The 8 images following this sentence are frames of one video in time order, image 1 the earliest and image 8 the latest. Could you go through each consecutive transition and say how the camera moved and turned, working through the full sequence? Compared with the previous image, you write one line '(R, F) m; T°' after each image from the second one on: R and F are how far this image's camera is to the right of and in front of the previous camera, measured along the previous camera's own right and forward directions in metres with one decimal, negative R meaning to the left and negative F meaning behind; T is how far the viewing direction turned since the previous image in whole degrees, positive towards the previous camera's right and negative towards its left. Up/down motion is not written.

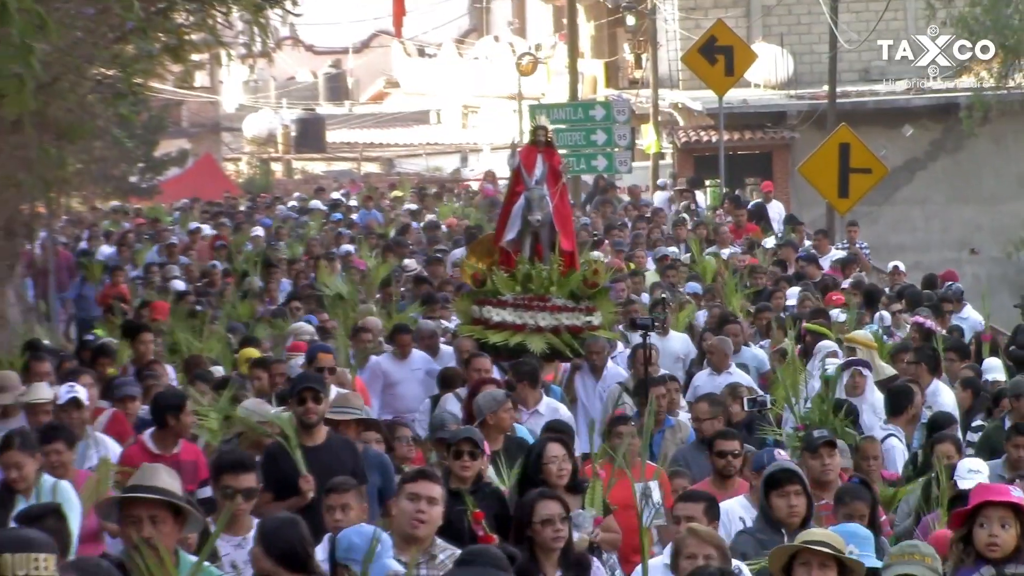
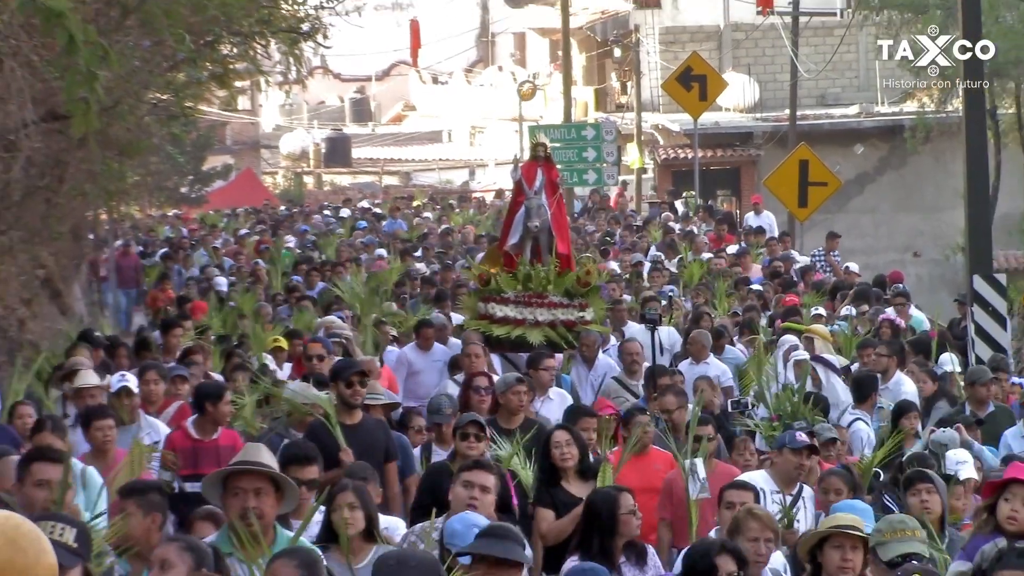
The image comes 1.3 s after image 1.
(+0.5, -1.2) m; -3°
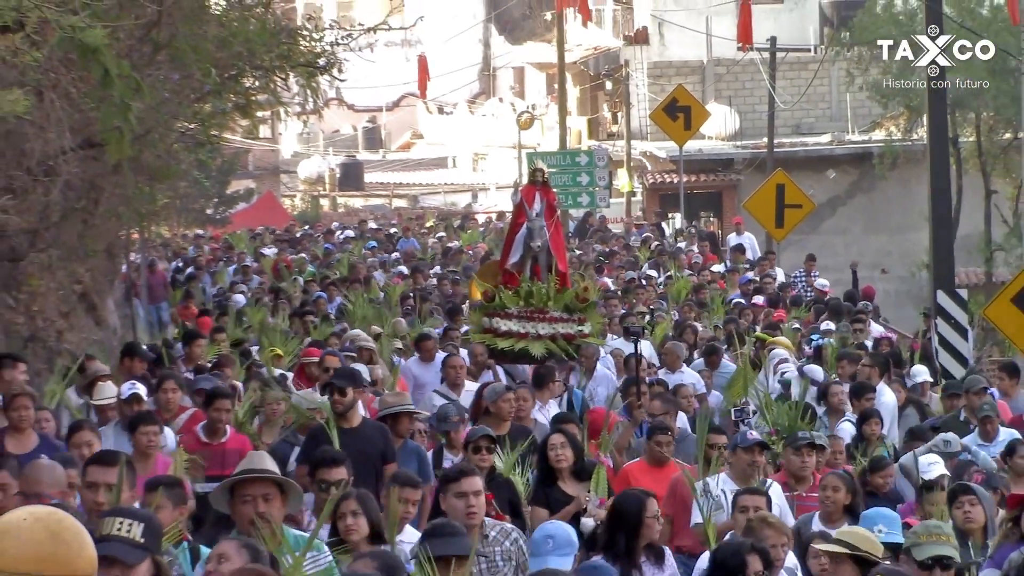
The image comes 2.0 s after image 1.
(+0.1, -0.9) m; 0°
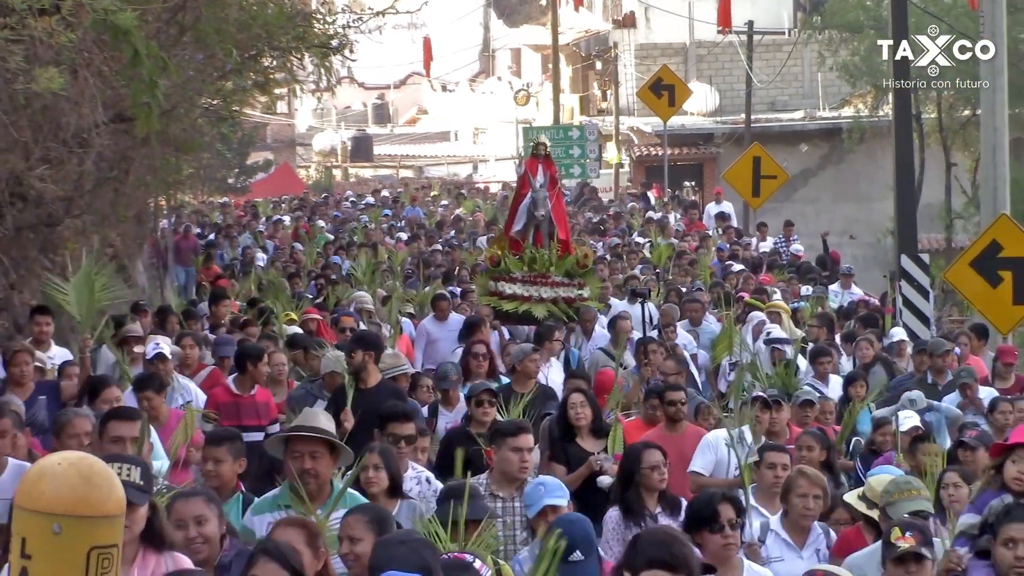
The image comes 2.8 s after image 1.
(+0.1, -0.9) m; 0°
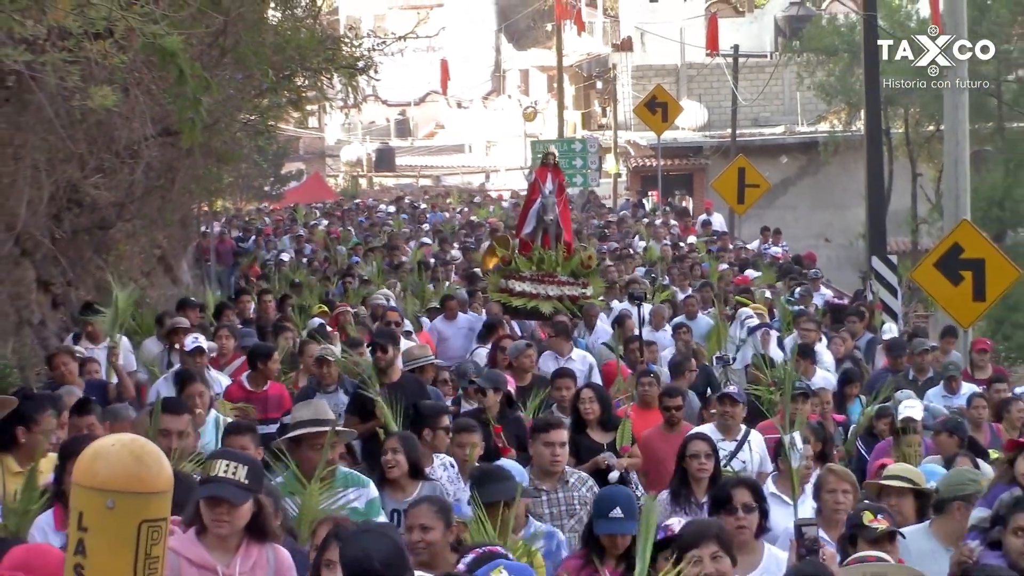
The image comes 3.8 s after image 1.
(0.0, -1.3) m; -1°
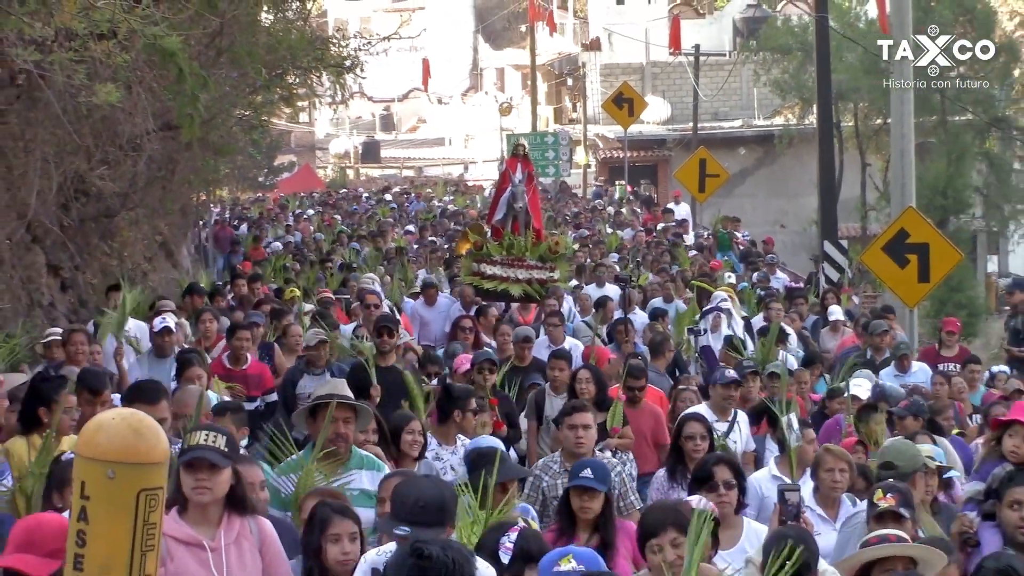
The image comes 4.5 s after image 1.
(+0.2, -1.0) m; 0°
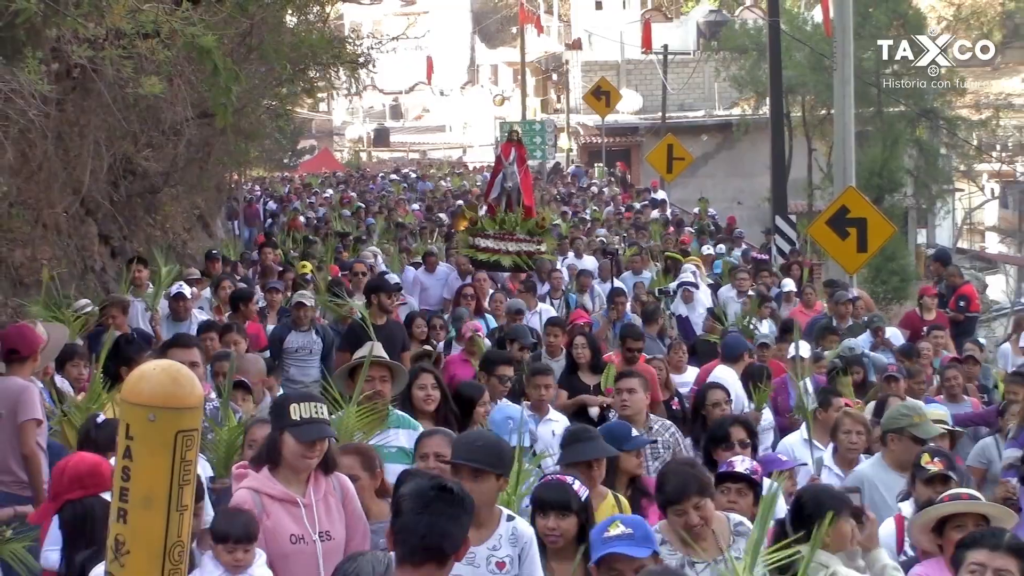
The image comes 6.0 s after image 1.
(+0.1, -2.1) m; 0°
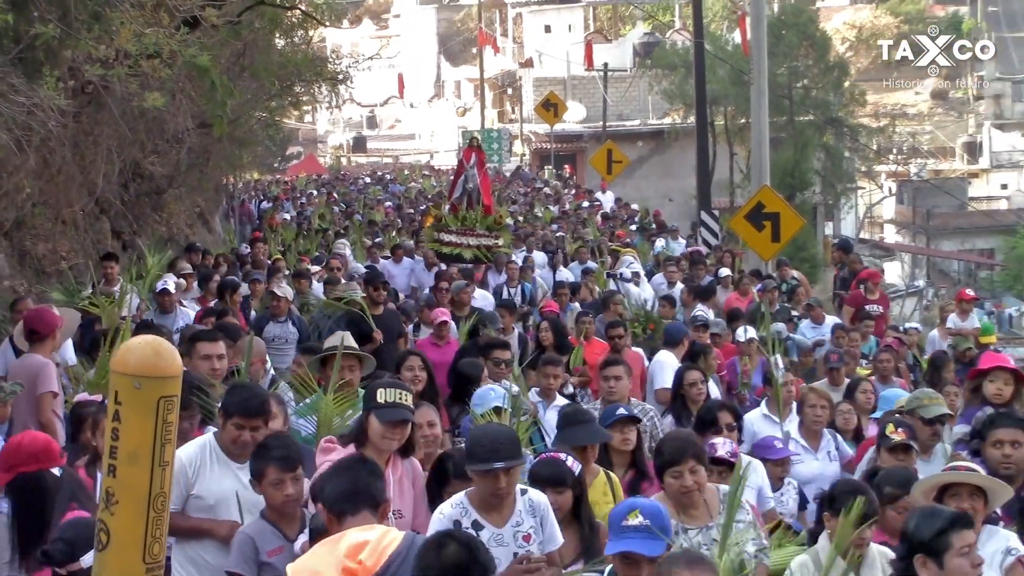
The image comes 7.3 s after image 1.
(+0.2, -2.4) m; +1°
